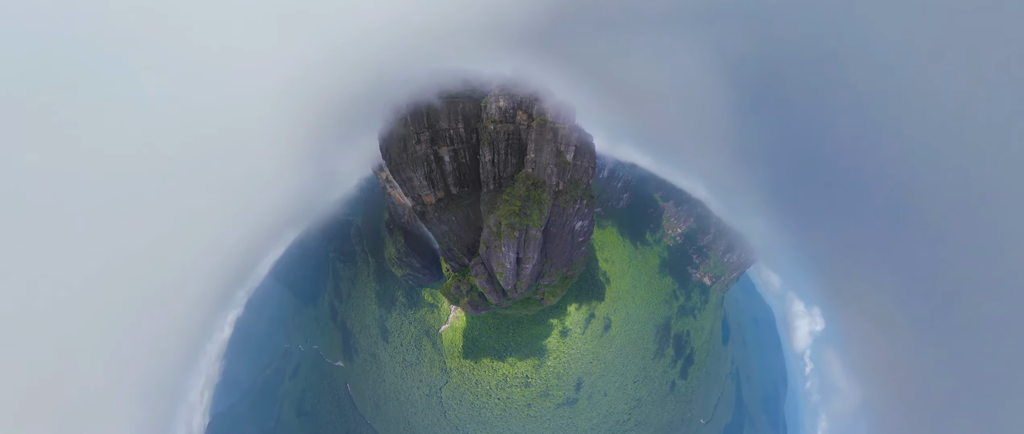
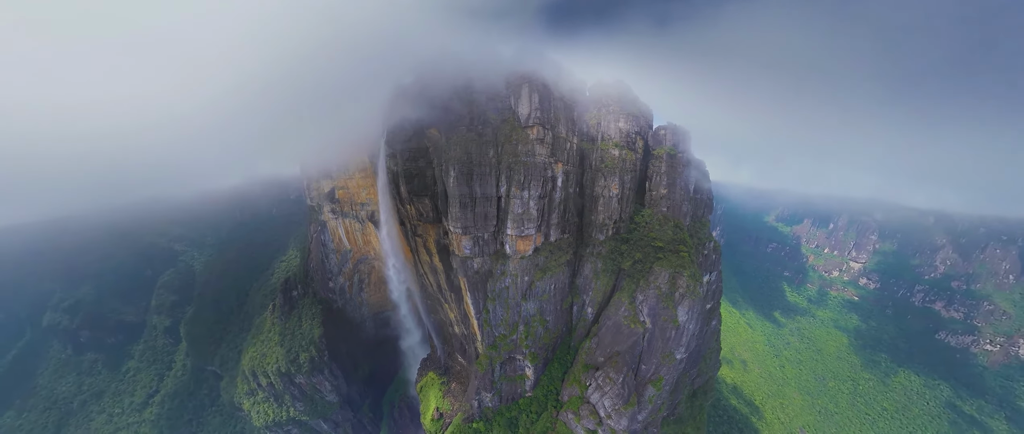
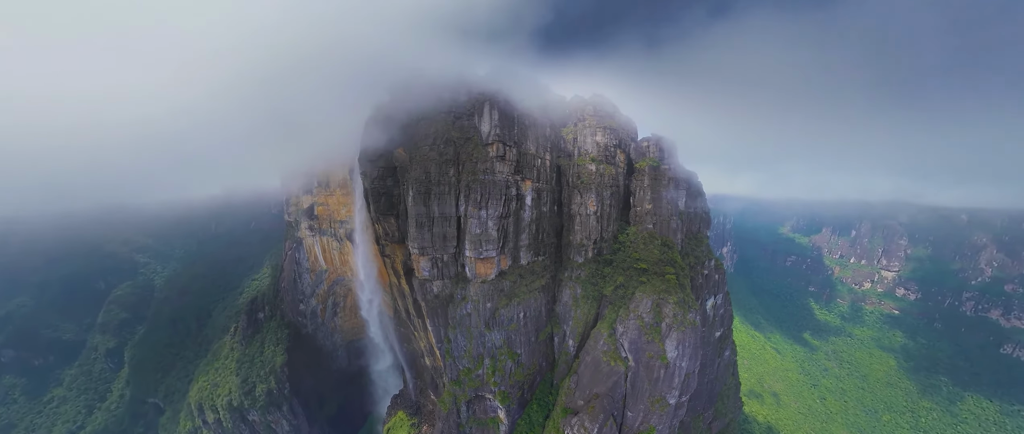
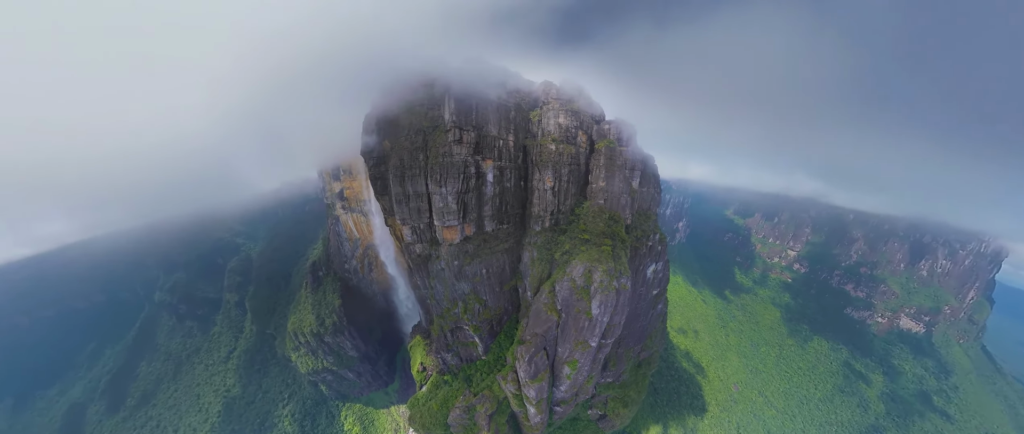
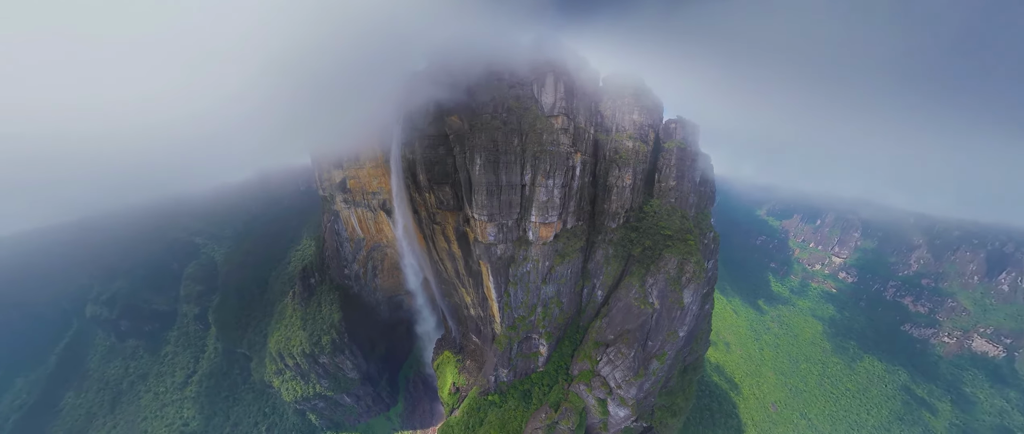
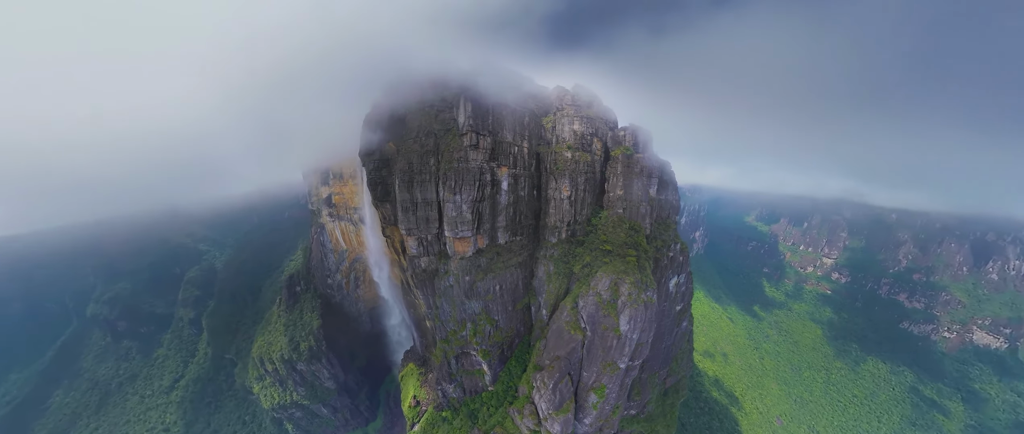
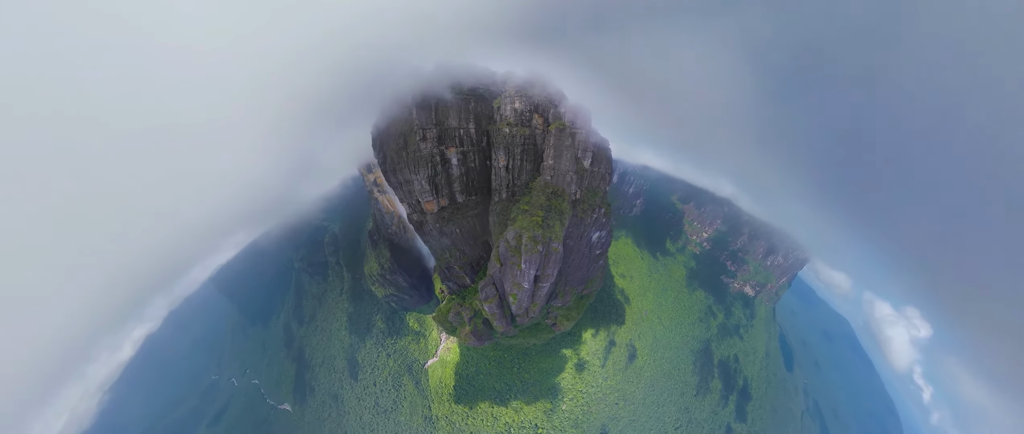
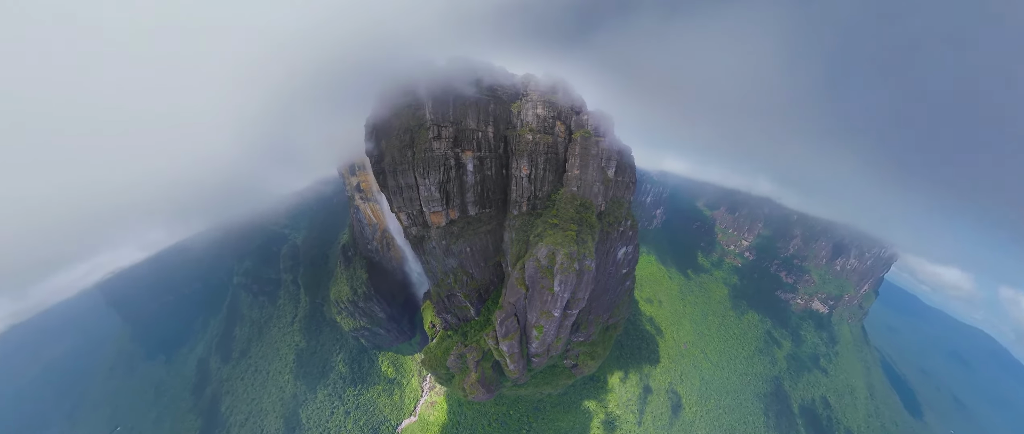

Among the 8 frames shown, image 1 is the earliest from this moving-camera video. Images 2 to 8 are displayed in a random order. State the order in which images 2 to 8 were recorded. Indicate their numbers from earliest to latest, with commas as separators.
7, 8, 4, 6, 3, 2, 5
